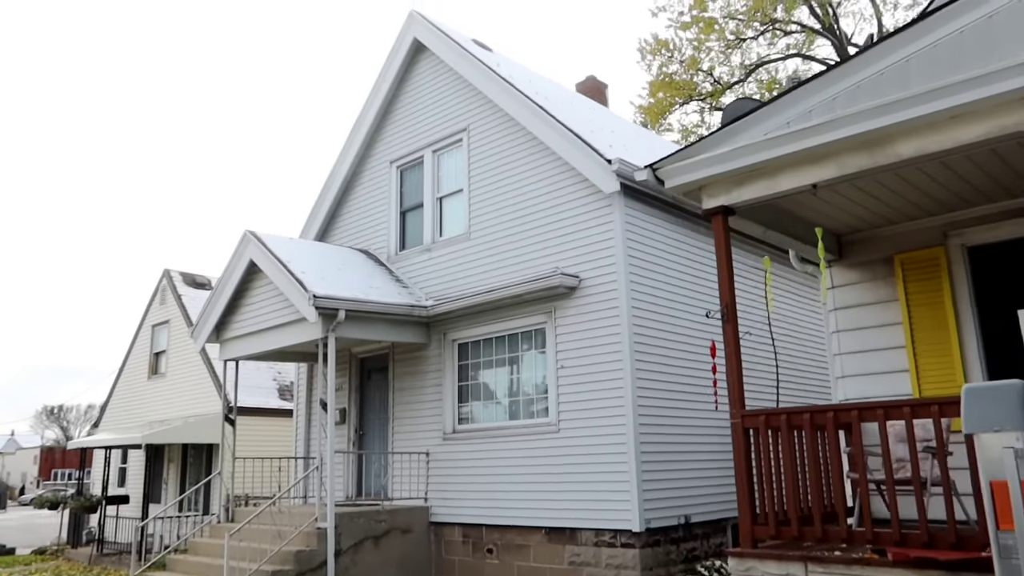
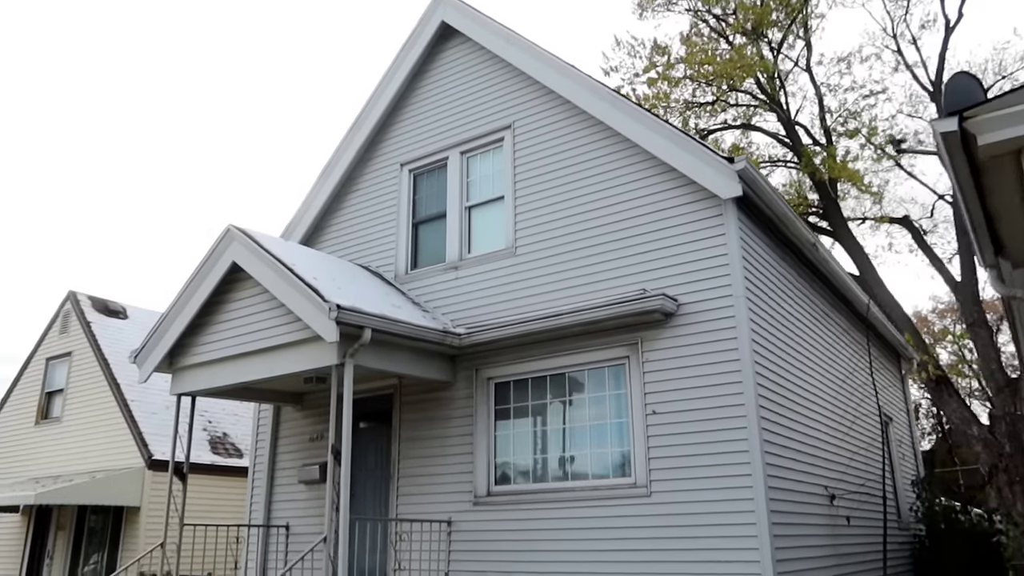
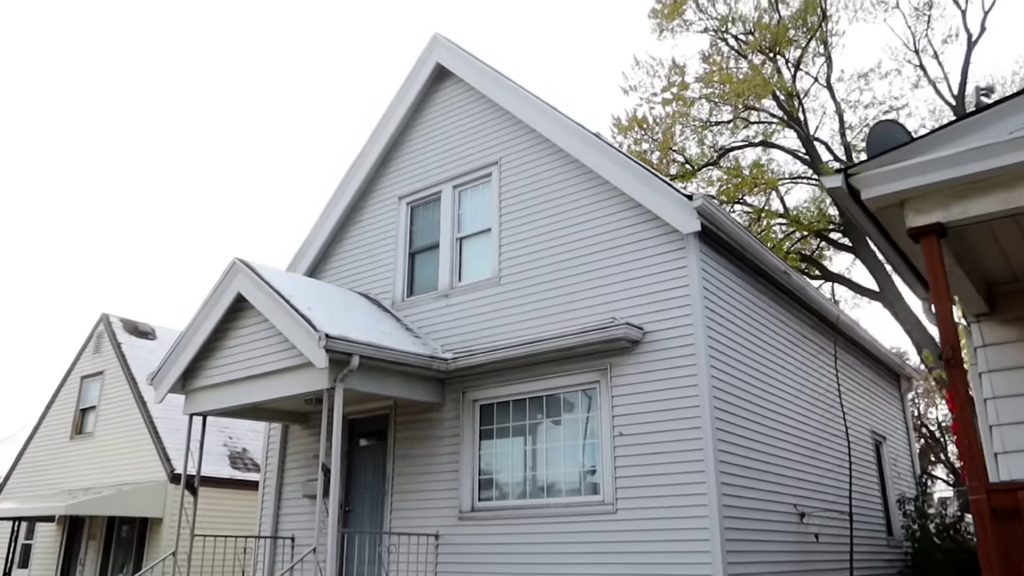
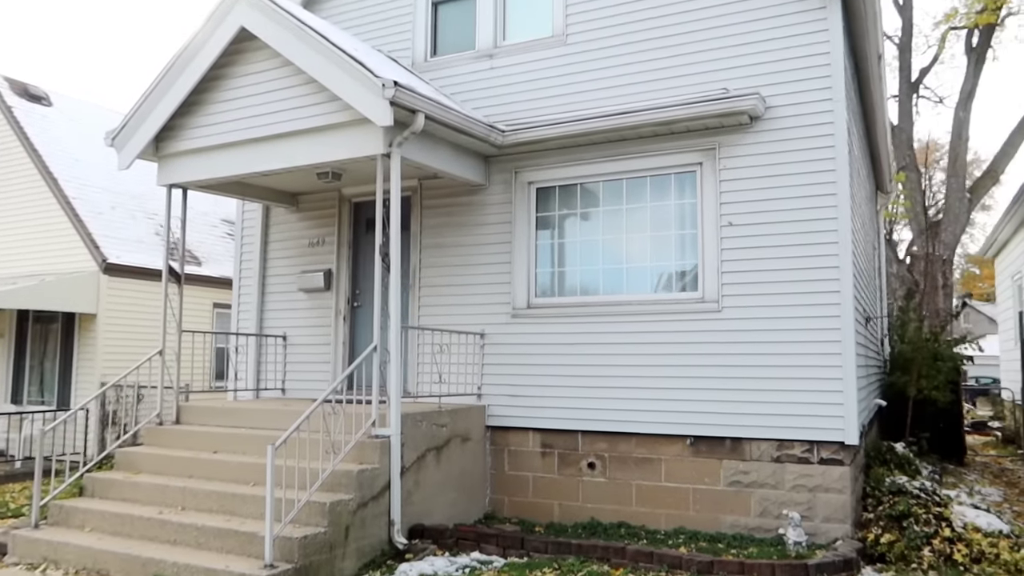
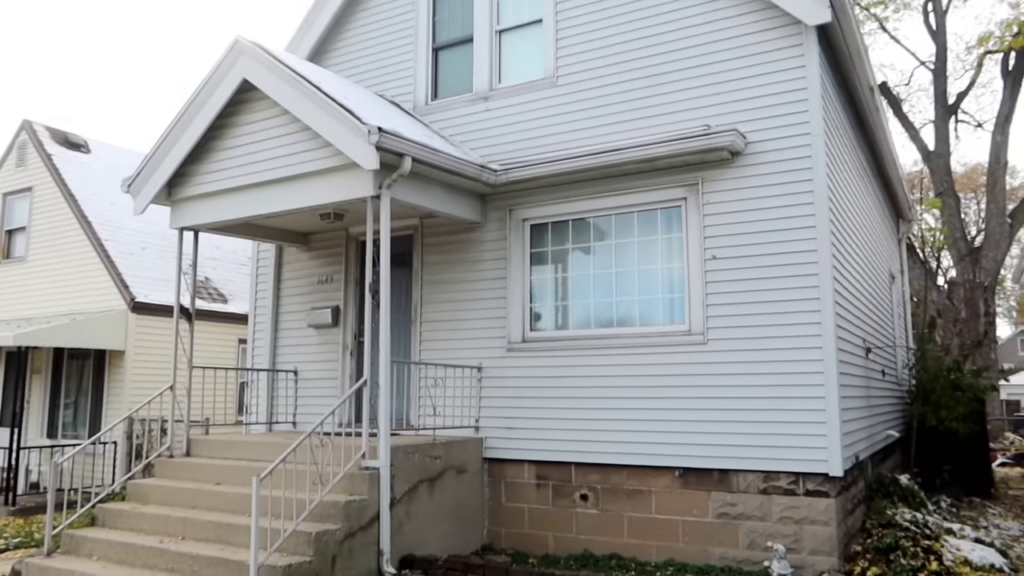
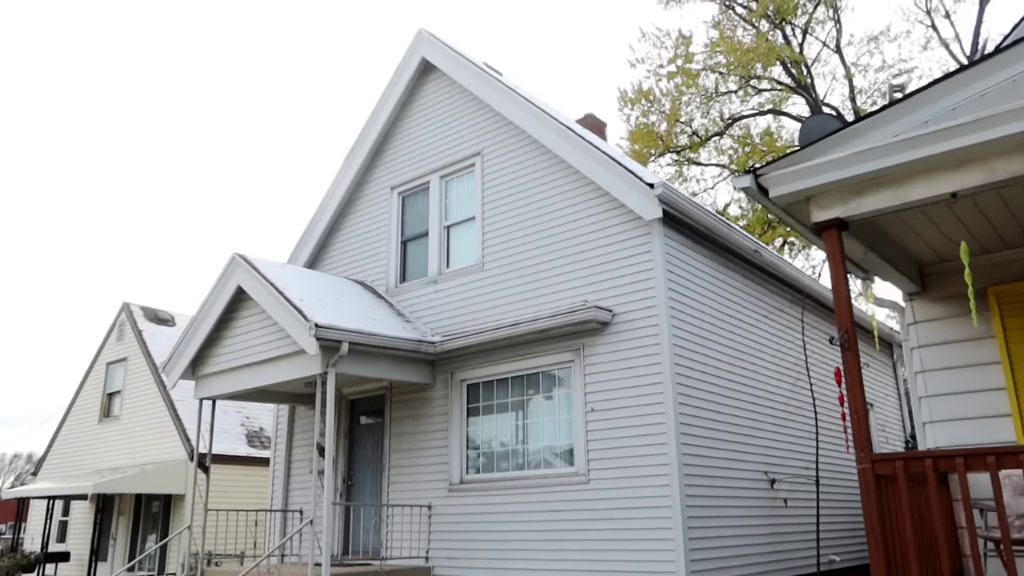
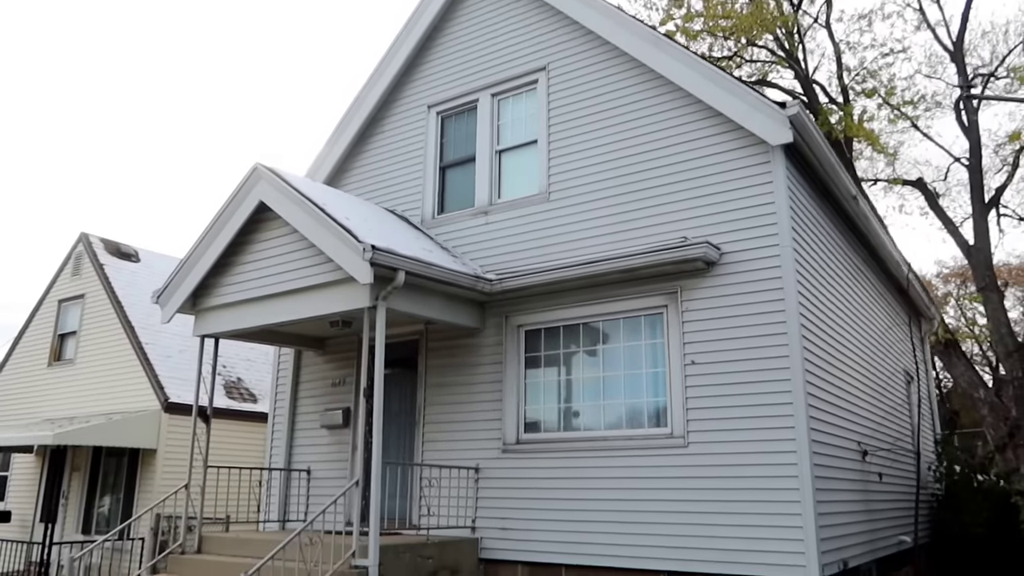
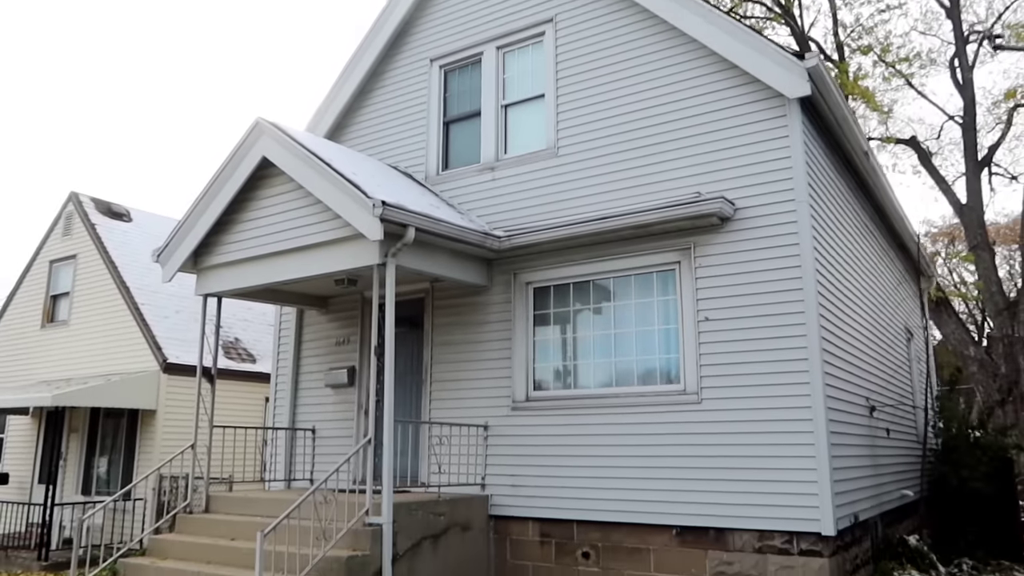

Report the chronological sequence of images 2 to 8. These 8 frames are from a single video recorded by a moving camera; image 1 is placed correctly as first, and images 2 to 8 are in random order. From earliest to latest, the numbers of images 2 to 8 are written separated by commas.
6, 3, 2, 7, 8, 5, 4
